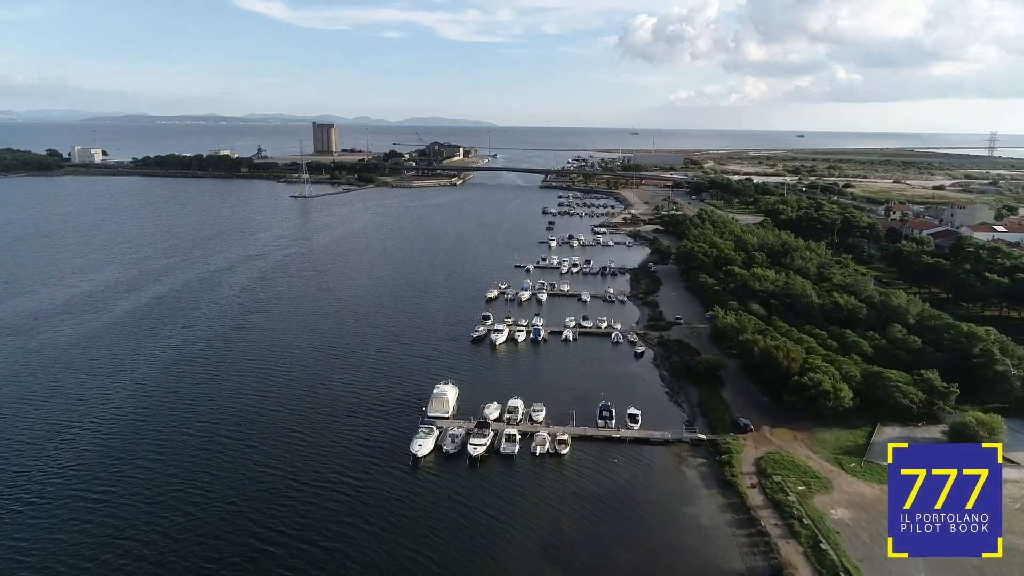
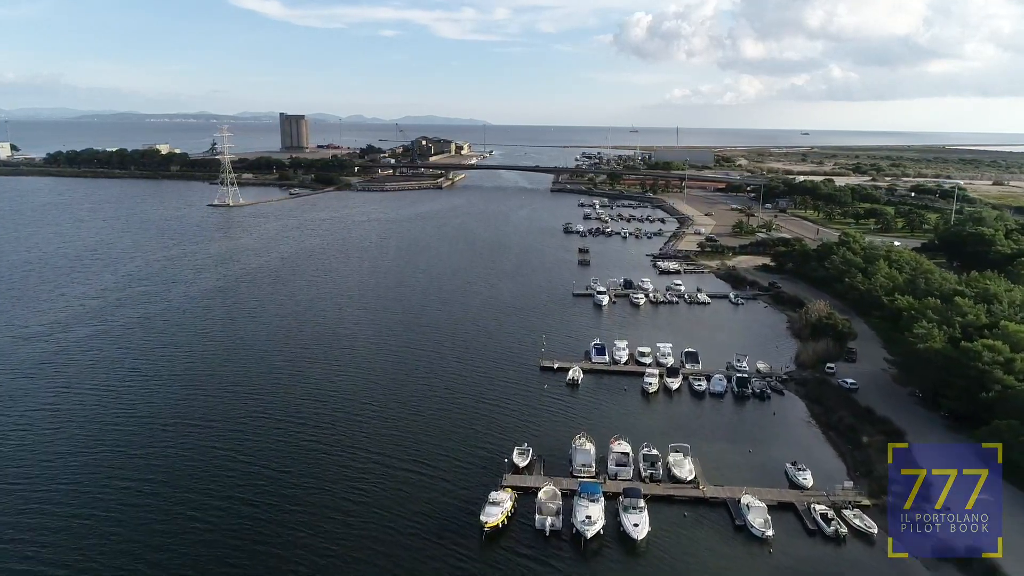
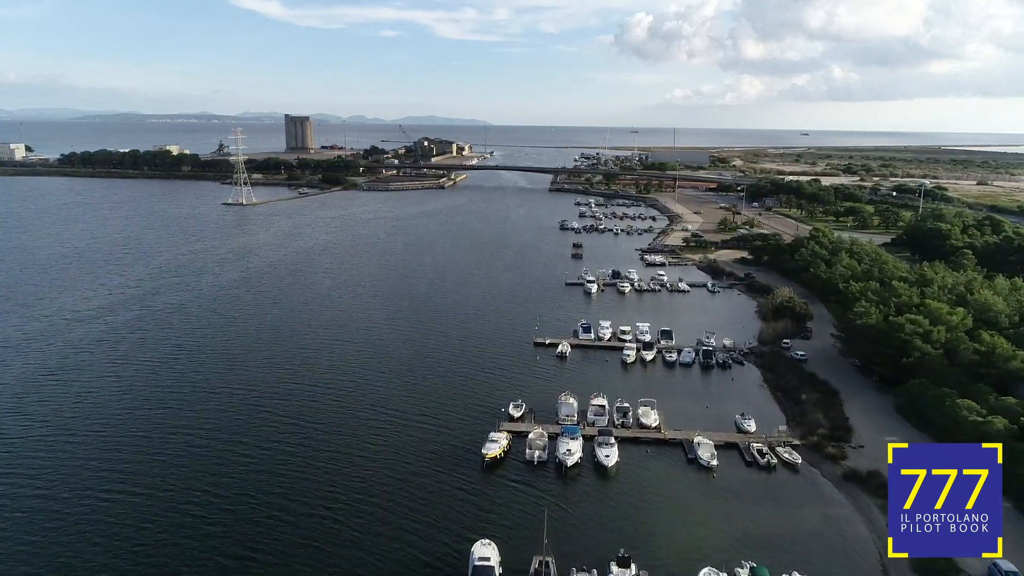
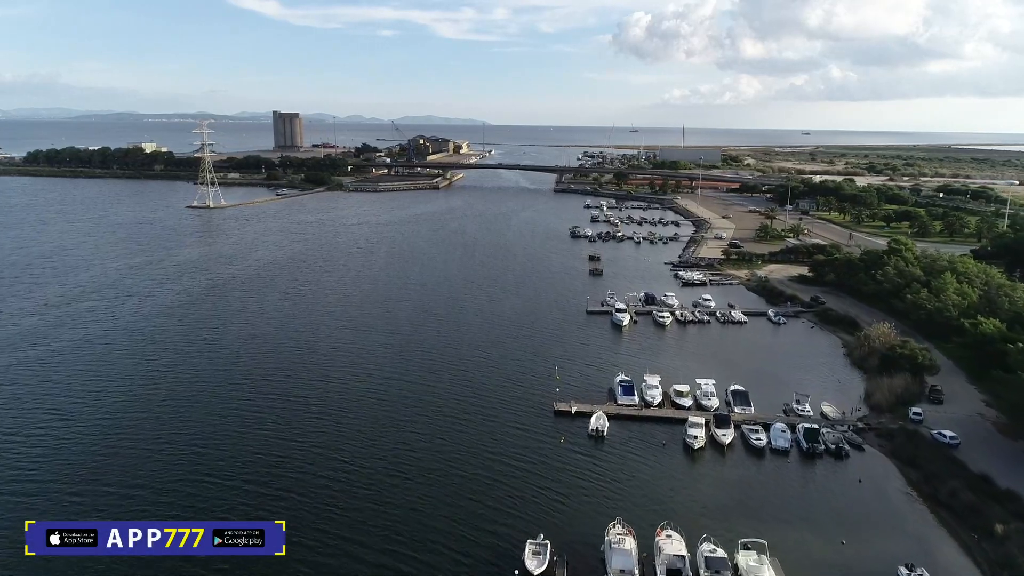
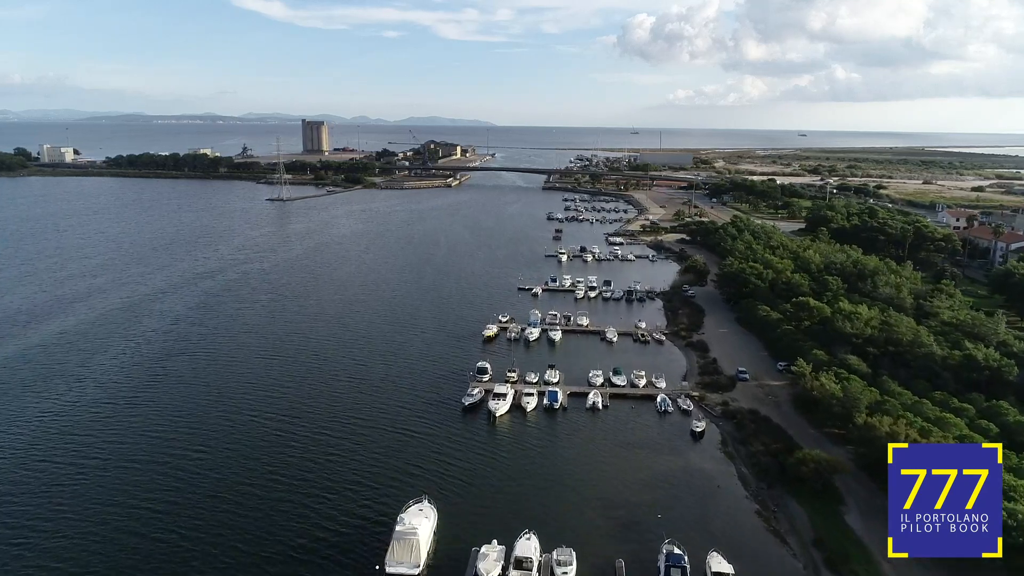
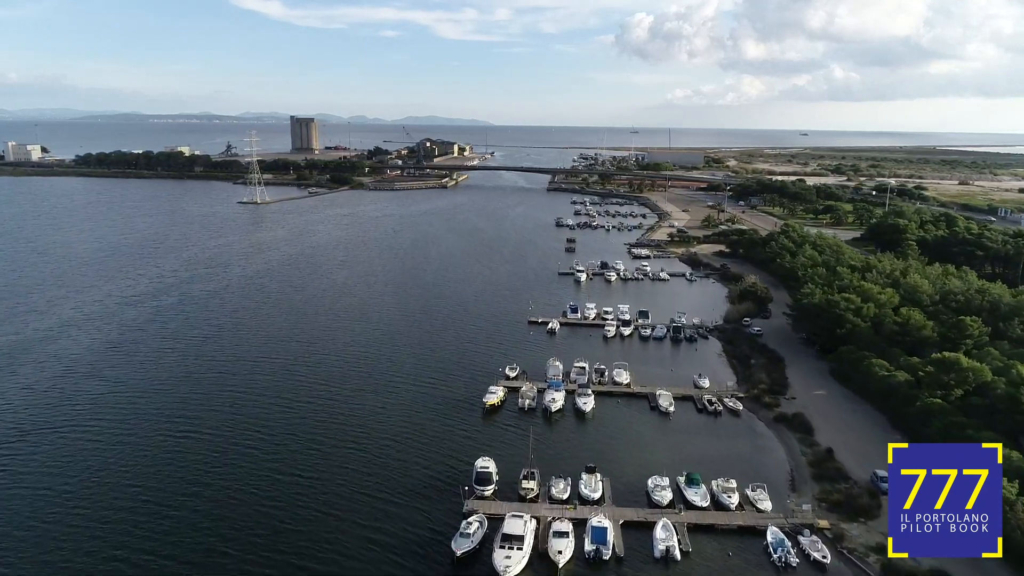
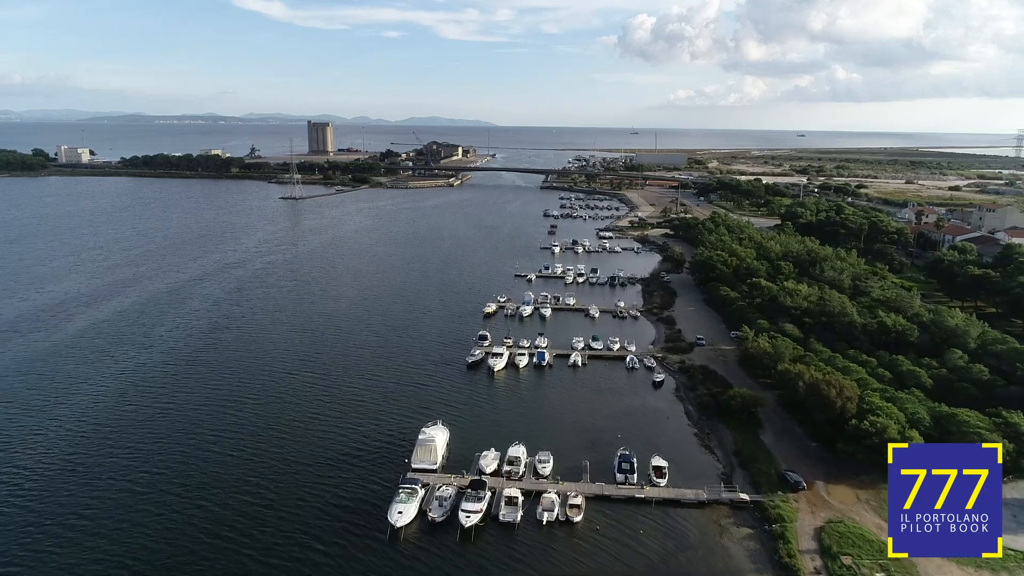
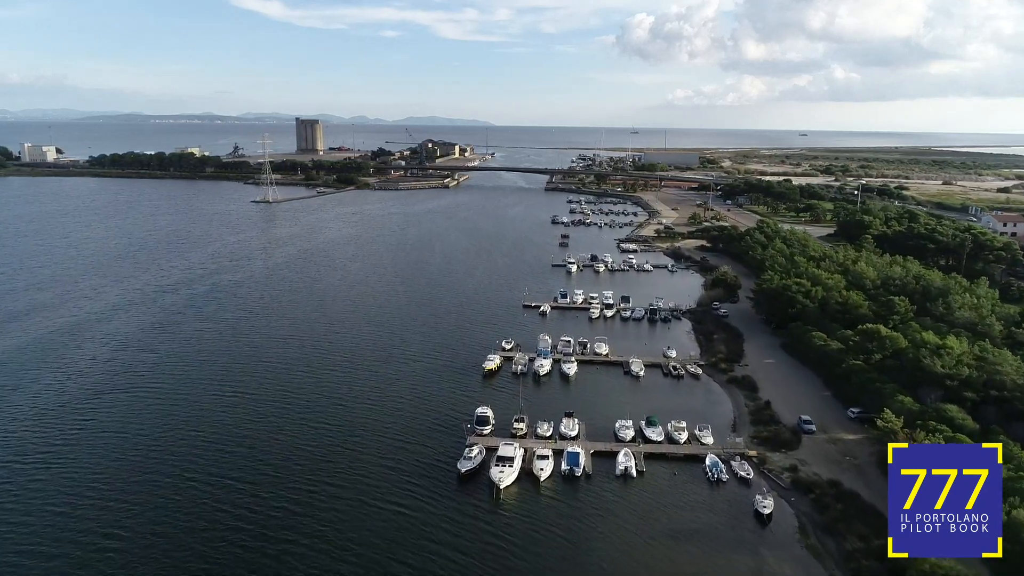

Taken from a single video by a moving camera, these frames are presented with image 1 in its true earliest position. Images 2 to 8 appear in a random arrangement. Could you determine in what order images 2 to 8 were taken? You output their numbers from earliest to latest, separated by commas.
7, 5, 8, 6, 3, 2, 4
